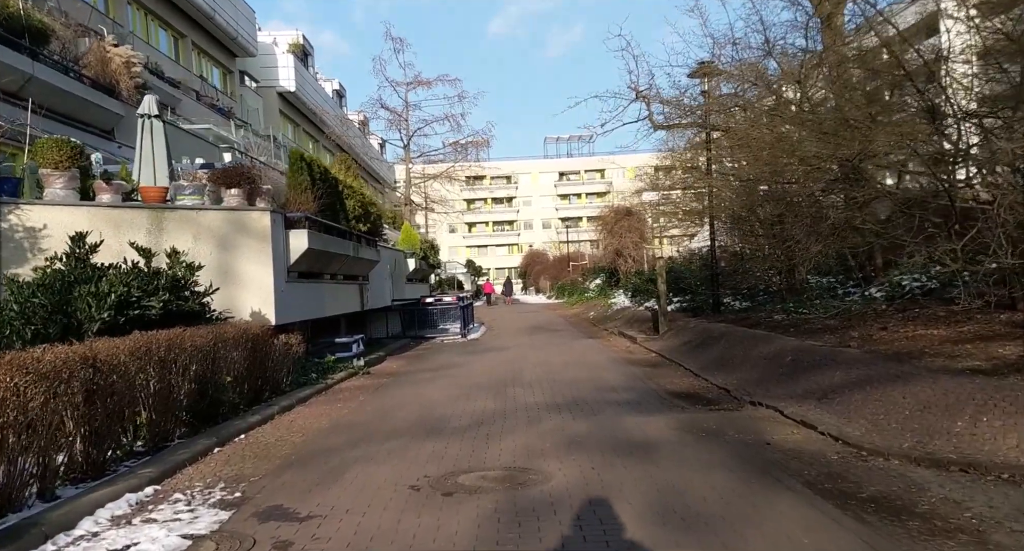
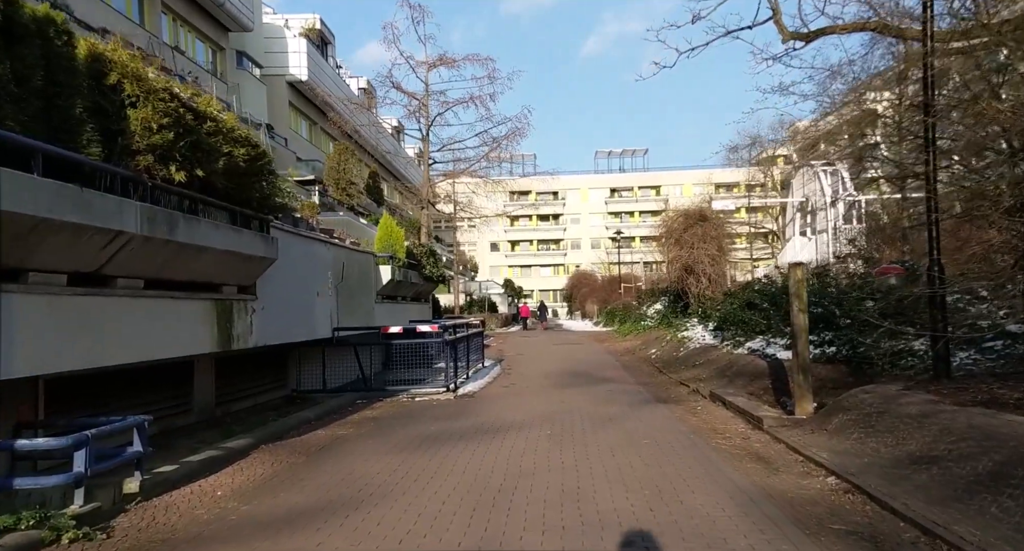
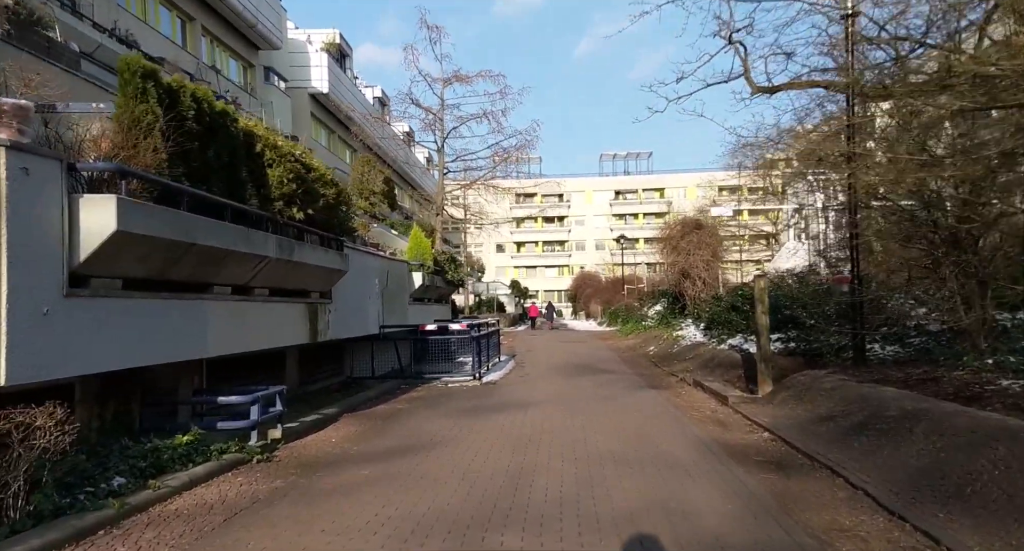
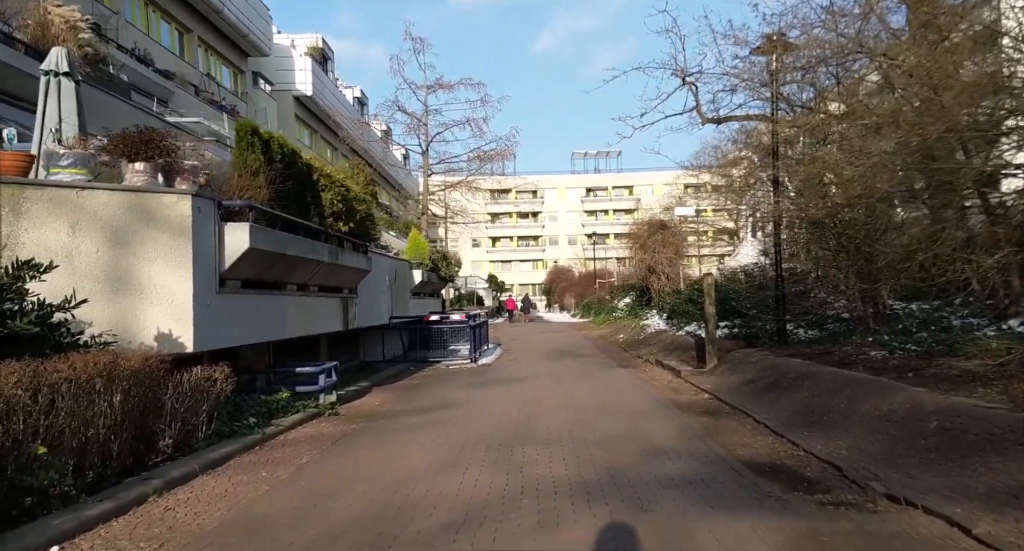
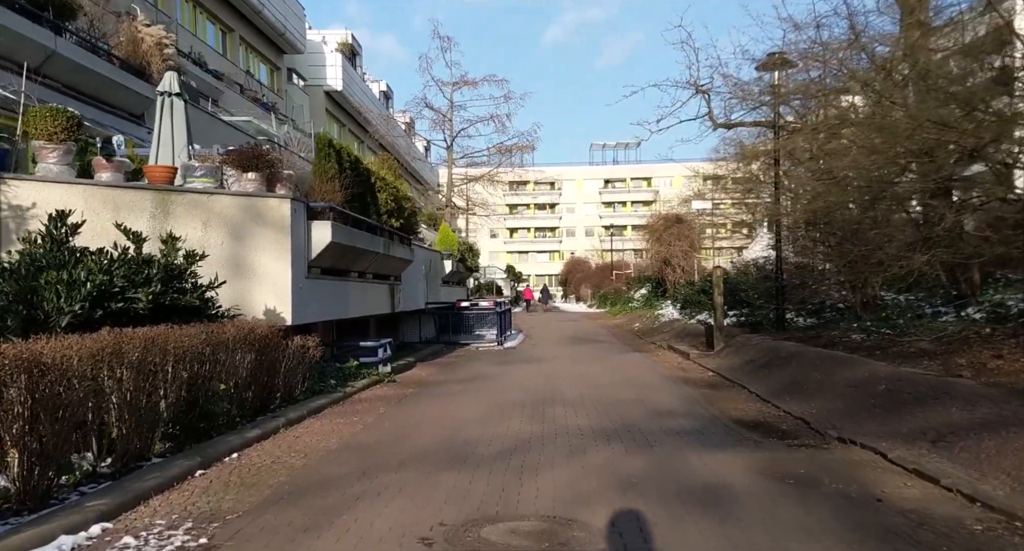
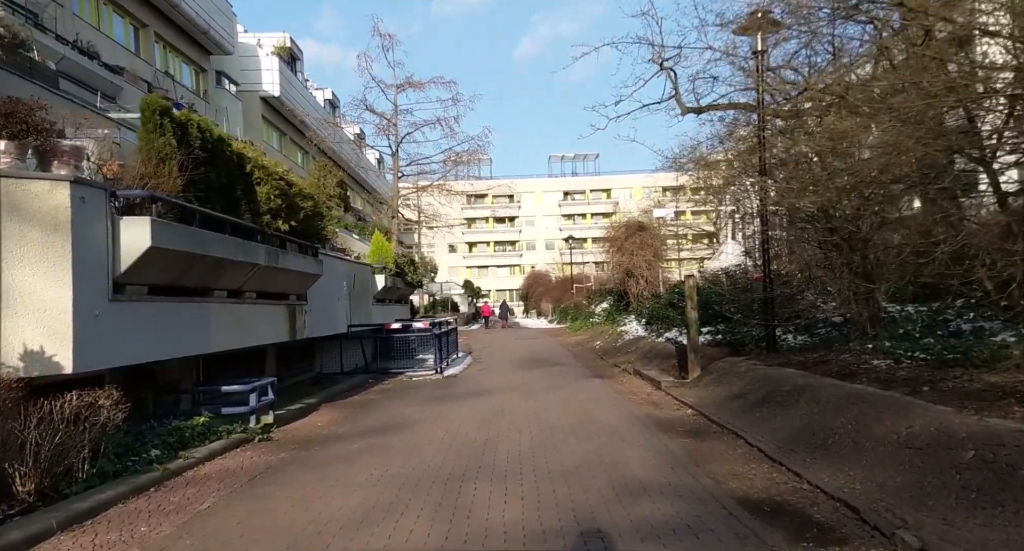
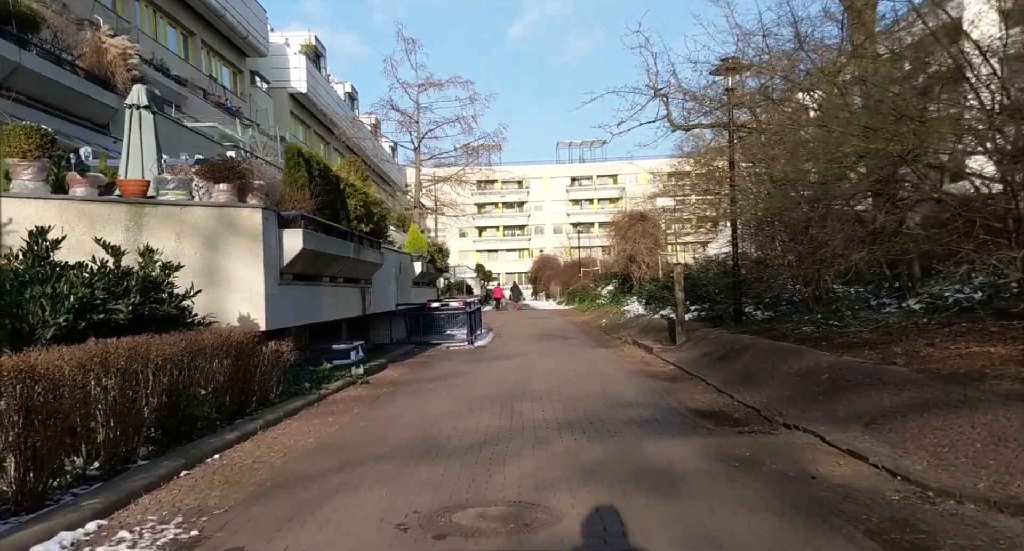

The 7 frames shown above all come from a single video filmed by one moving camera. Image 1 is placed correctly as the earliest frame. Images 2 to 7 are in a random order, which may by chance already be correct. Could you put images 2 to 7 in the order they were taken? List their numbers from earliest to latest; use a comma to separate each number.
7, 5, 4, 6, 3, 2
